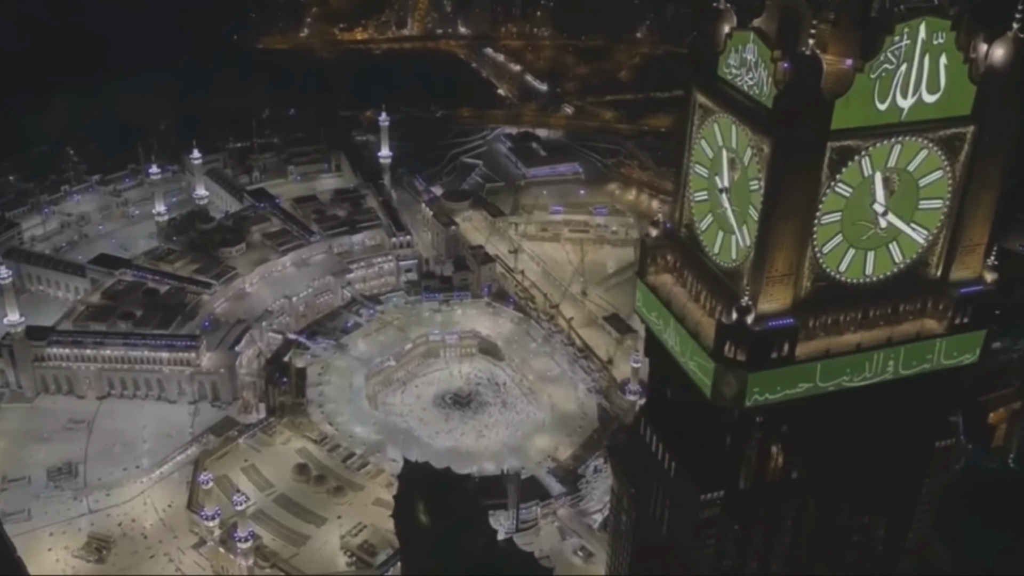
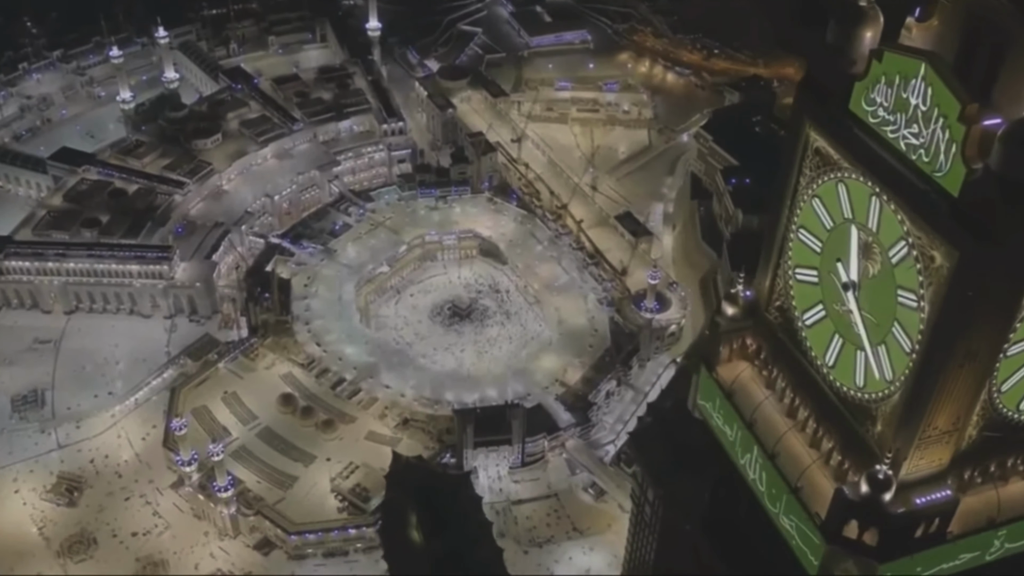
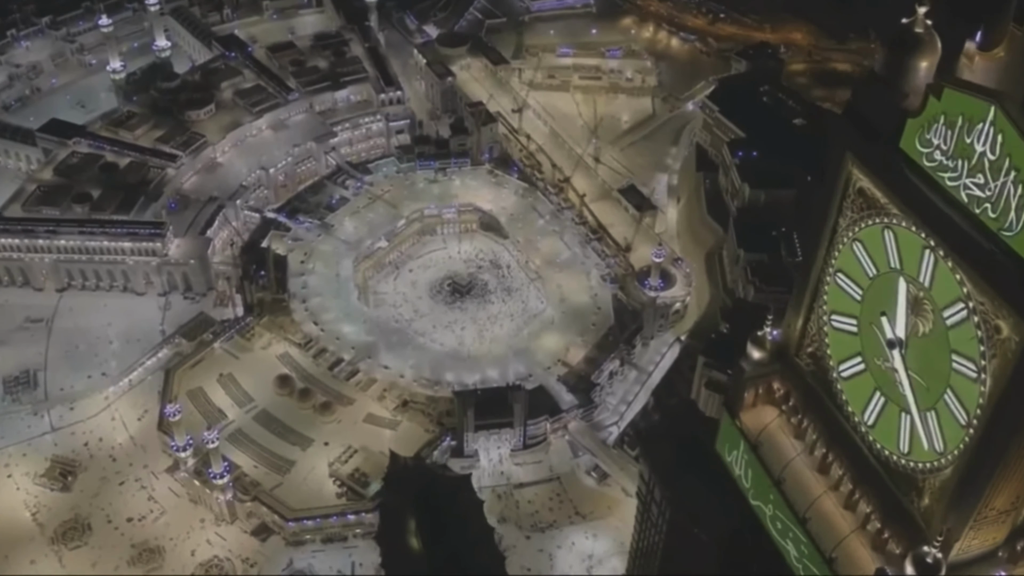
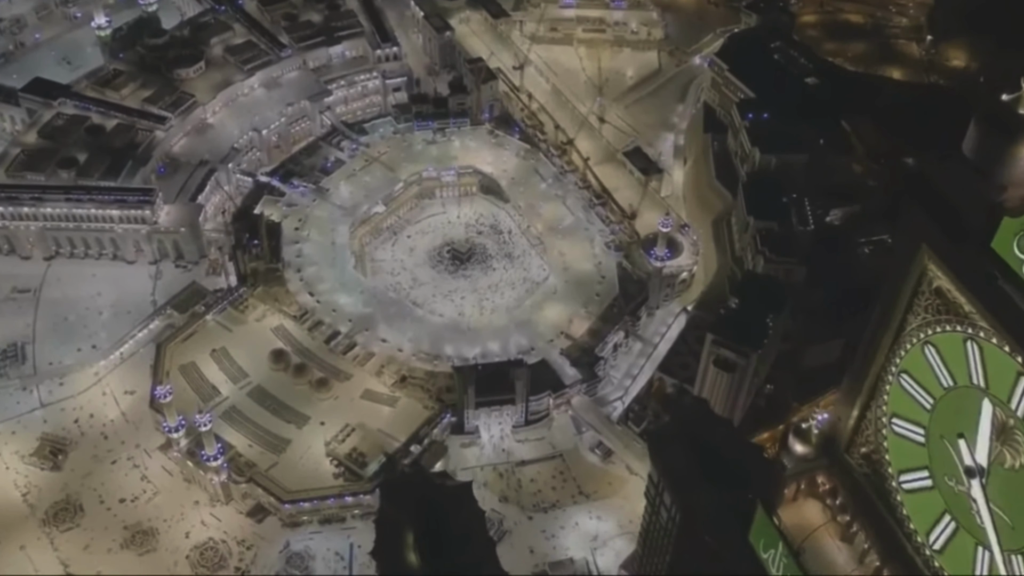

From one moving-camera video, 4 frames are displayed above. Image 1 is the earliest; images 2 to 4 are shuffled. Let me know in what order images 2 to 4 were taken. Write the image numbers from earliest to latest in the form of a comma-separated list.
2, 3, 4
